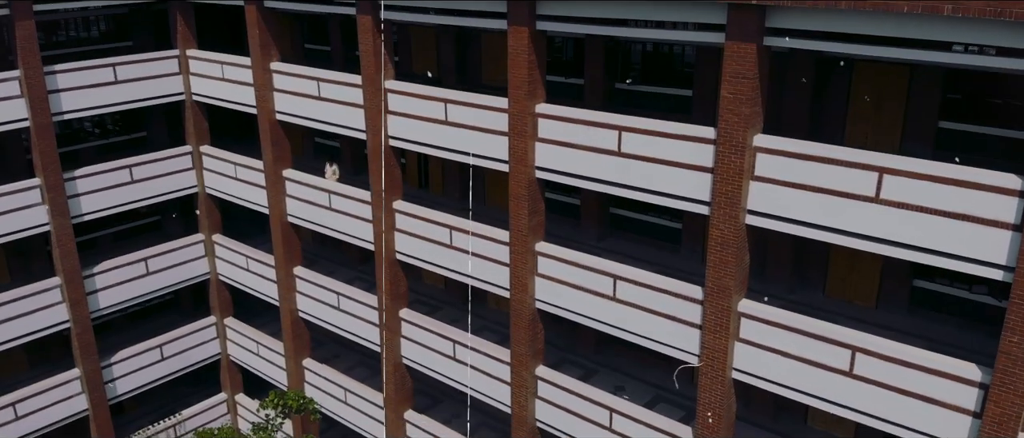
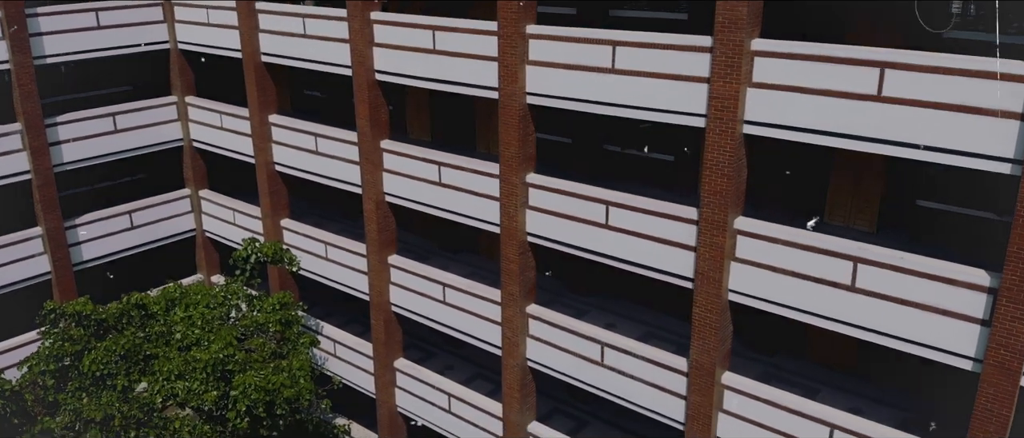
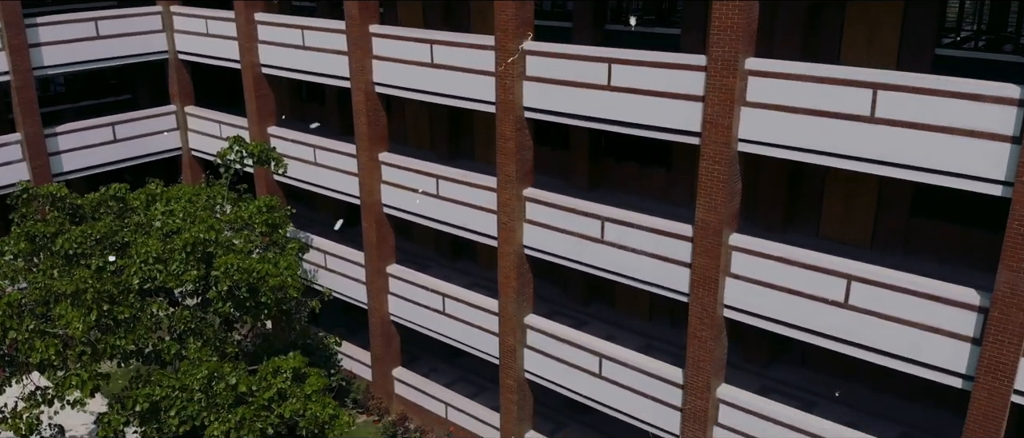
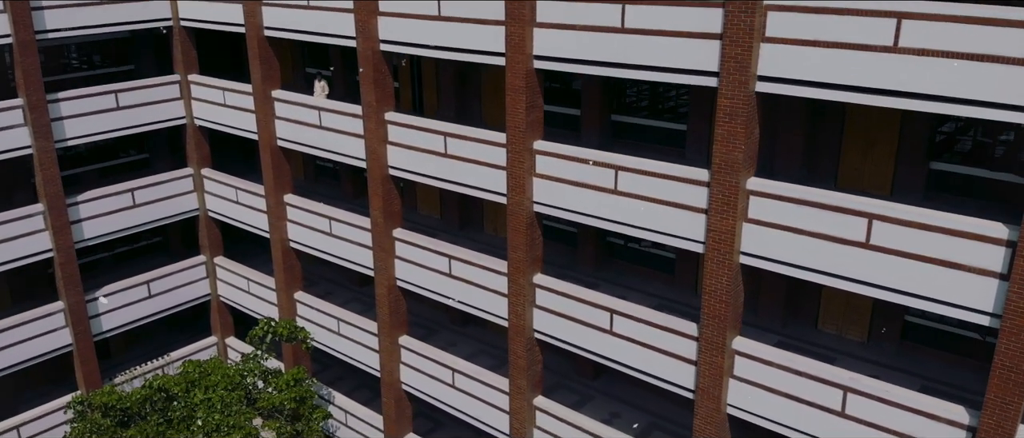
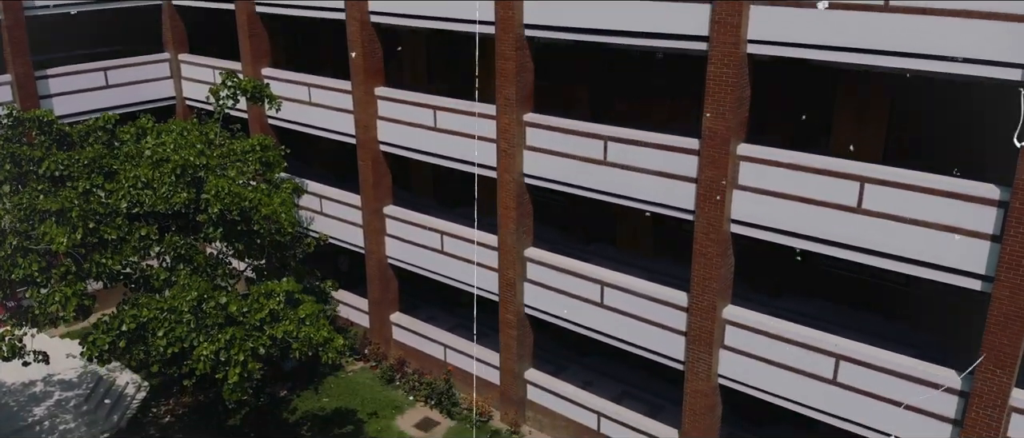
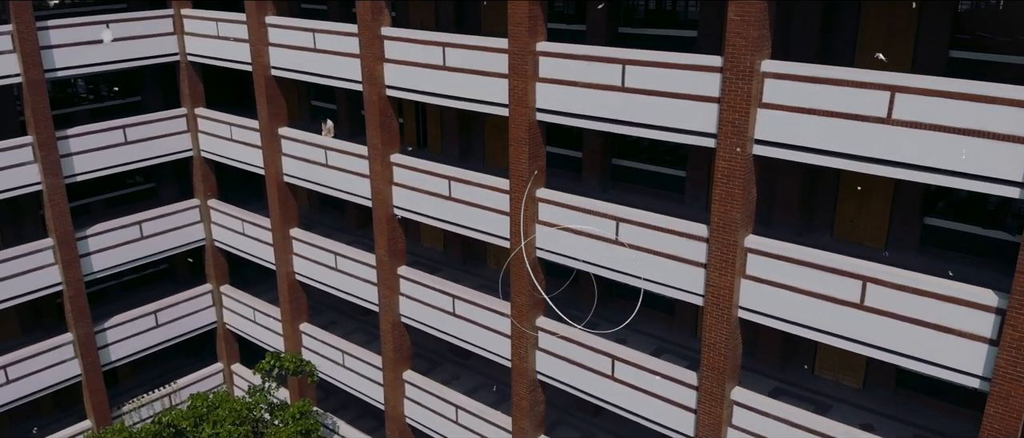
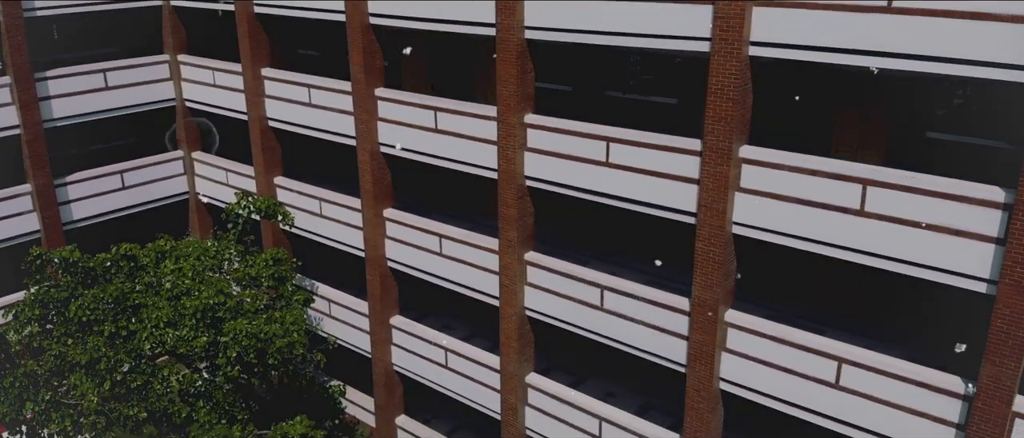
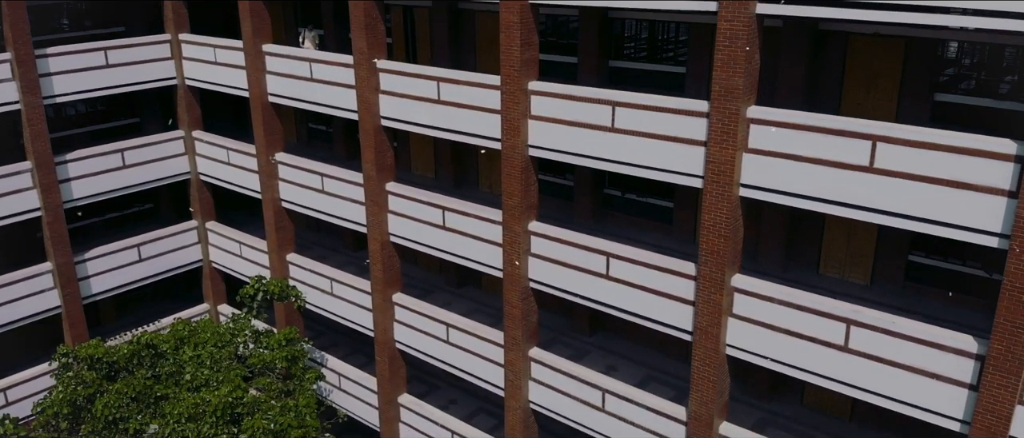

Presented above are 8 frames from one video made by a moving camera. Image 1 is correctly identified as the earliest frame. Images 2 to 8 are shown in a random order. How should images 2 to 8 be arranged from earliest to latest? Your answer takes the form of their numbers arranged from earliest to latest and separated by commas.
6, 4, 8, 2, 7, 3, 5
